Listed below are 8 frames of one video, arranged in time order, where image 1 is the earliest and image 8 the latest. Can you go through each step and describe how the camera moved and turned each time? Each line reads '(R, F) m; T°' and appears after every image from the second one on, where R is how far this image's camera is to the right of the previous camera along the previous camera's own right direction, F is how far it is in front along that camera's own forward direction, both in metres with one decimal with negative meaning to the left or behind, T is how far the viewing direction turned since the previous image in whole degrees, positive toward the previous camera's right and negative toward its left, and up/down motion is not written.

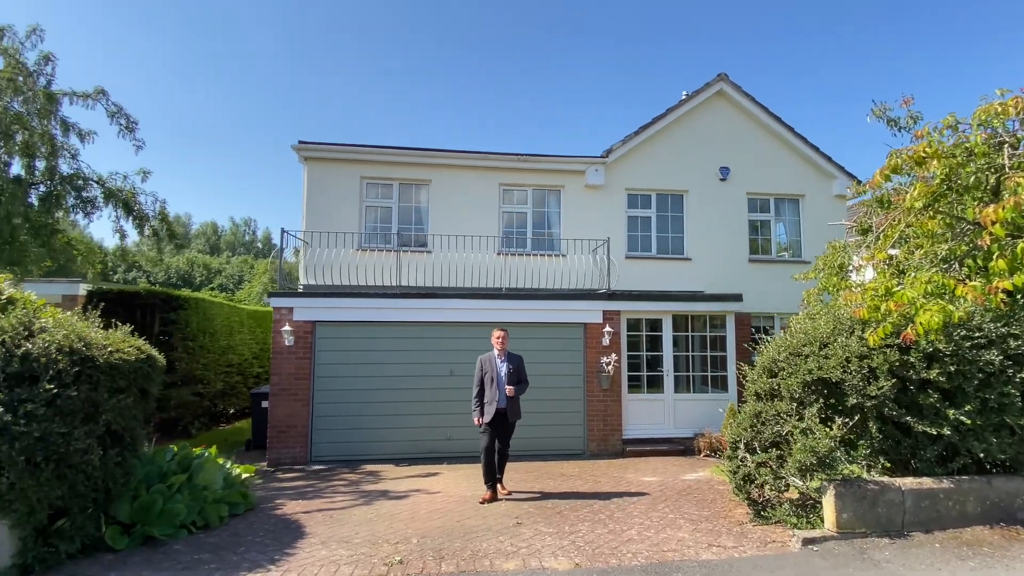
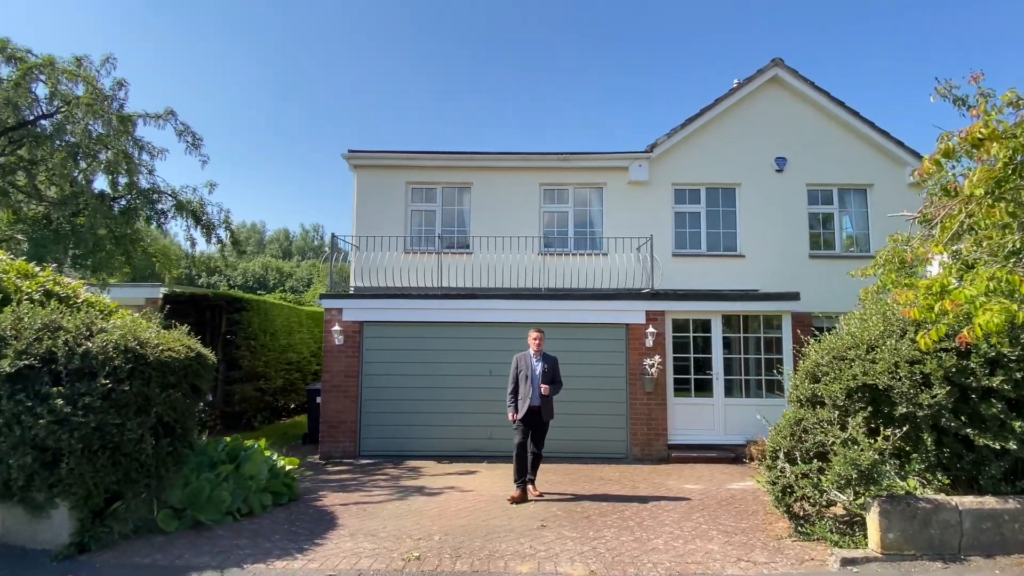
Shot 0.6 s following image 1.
(+0.6, 0.0) m; -8°
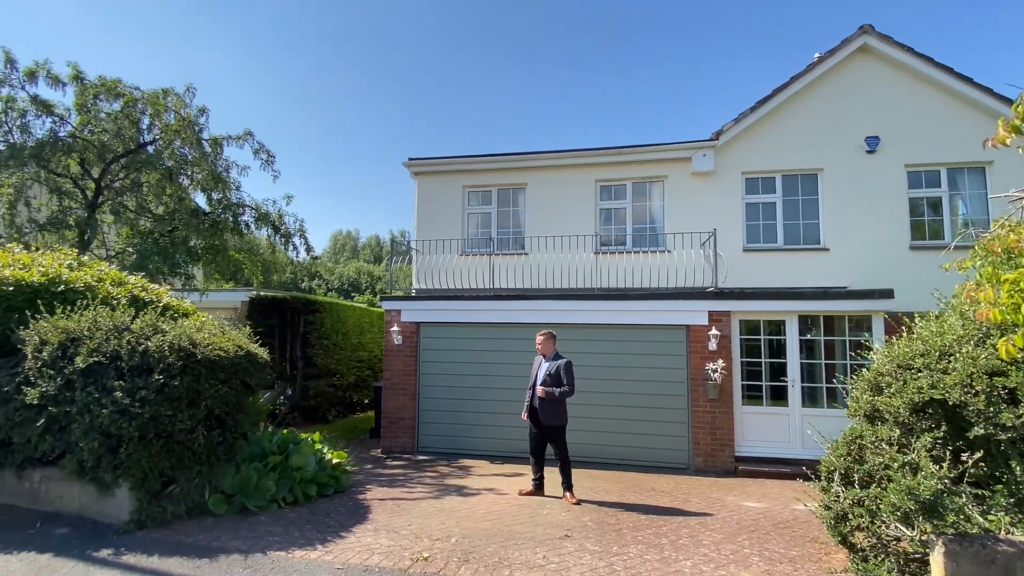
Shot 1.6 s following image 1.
(+1.0, +0.2) m; -12°
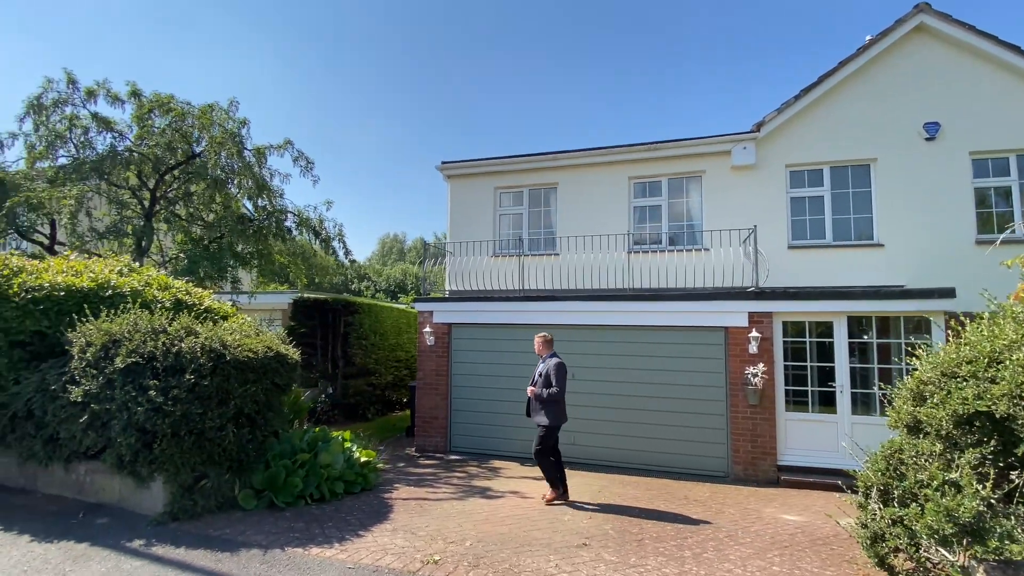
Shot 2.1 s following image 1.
(+0.5, +0.1) m; -6°
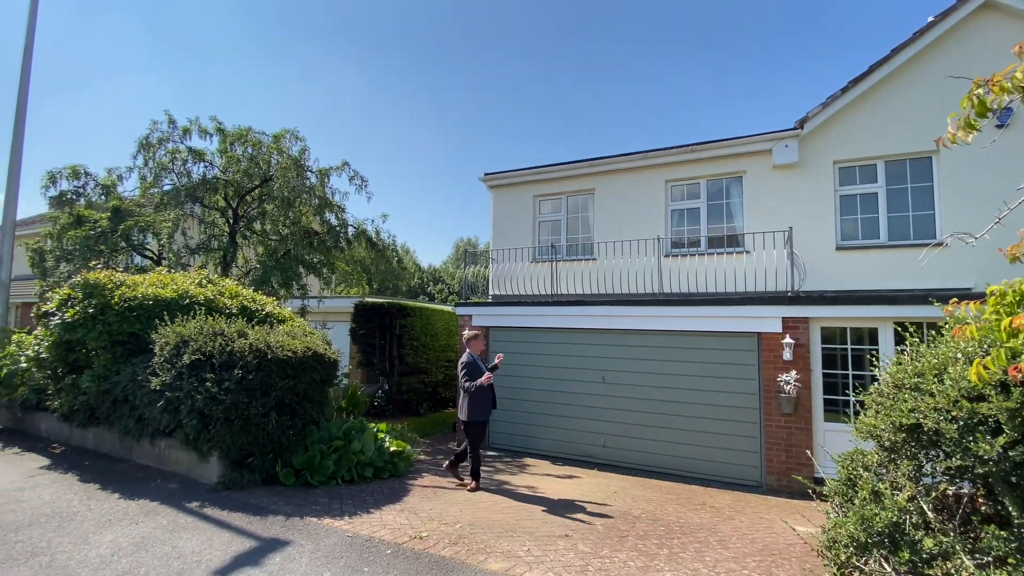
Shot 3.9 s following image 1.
(+1.4, -0.3) m; -12°
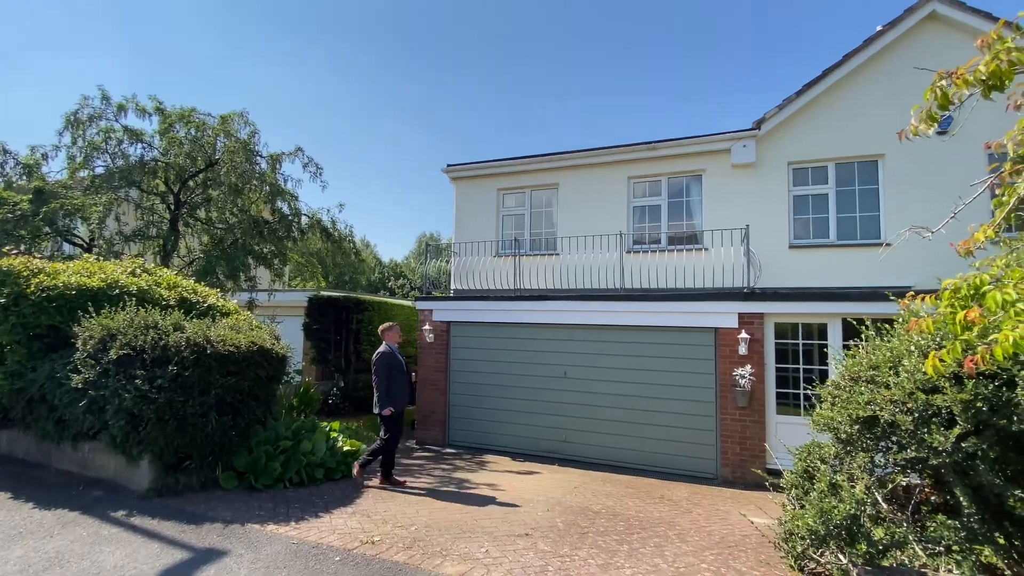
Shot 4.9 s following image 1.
(0.0, +0.1) m; +4°
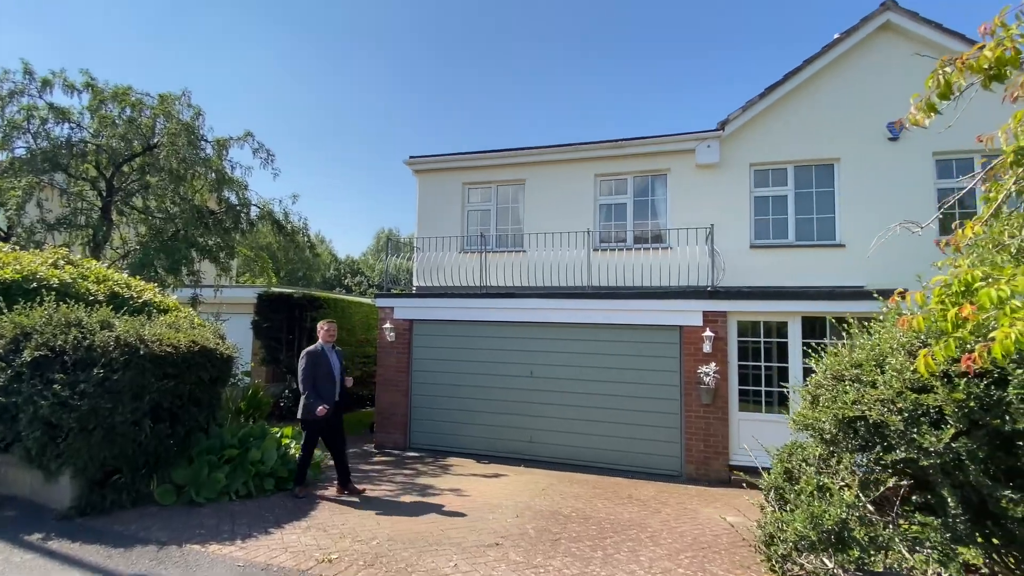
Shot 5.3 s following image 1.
(-0.2, +0.3) m; +4°
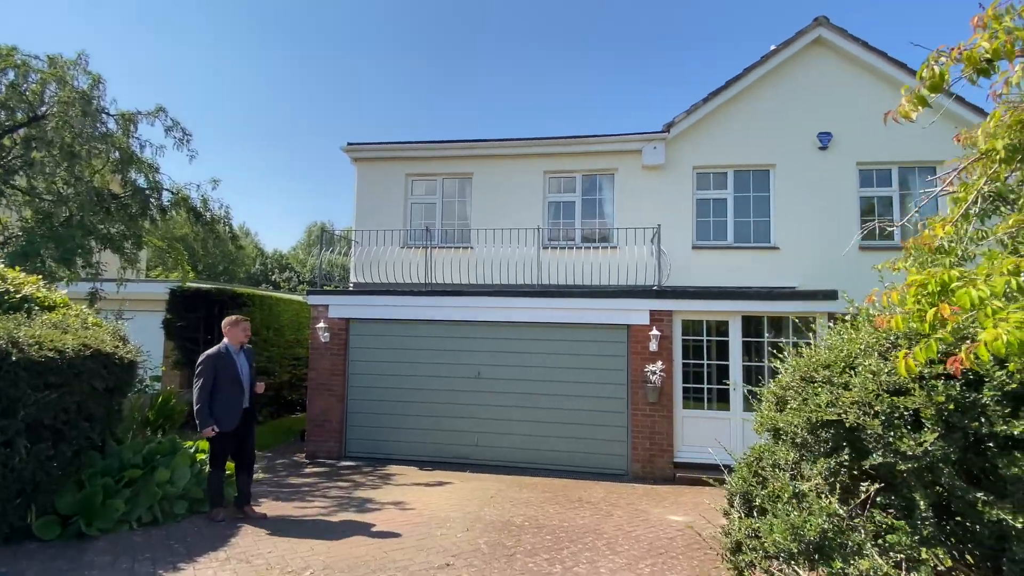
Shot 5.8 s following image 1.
(-0.2, +0.4) m; +7°
